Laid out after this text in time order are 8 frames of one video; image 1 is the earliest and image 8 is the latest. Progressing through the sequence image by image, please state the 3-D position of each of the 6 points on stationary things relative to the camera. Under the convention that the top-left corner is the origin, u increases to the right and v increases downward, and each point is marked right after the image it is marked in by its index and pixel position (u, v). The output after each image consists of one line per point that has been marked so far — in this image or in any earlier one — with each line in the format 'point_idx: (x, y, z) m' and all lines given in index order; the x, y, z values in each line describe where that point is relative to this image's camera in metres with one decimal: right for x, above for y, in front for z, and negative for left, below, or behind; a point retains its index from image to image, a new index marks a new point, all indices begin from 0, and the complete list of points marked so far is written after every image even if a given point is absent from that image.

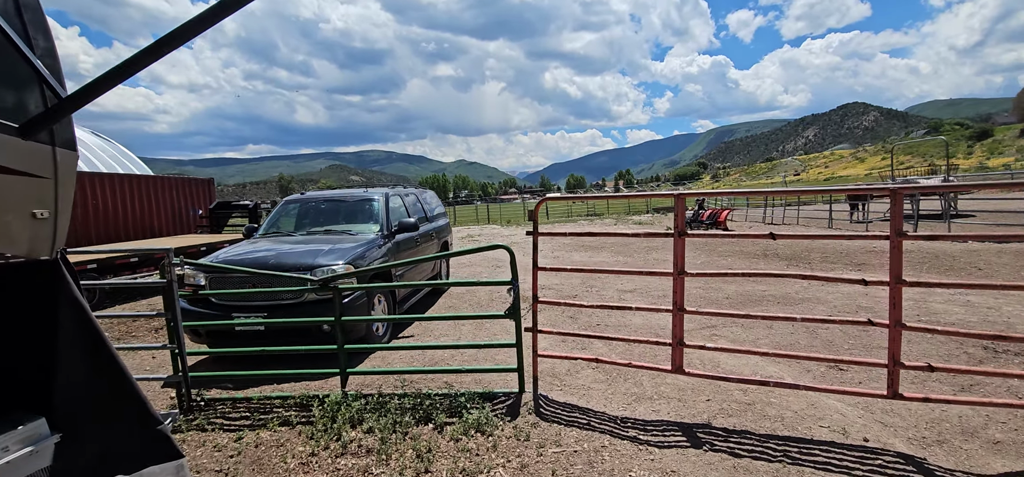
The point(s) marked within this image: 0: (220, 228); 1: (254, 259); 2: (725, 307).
0: (-8.7, +0.3, +15.1) m
1: (-2.6, -0.2, +5.1) m
2: (+2.8, -0.9, +6.6) m
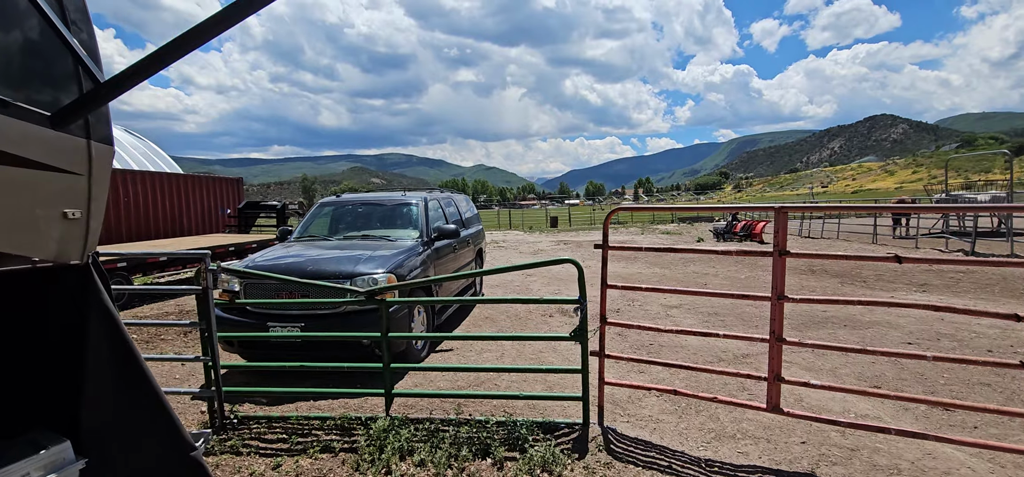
0: (-7.8, +0.3, +15.0) m
1: (-2.1, -0.3, +4.8) m
2: (+3.4, -1.1, +6.2) m
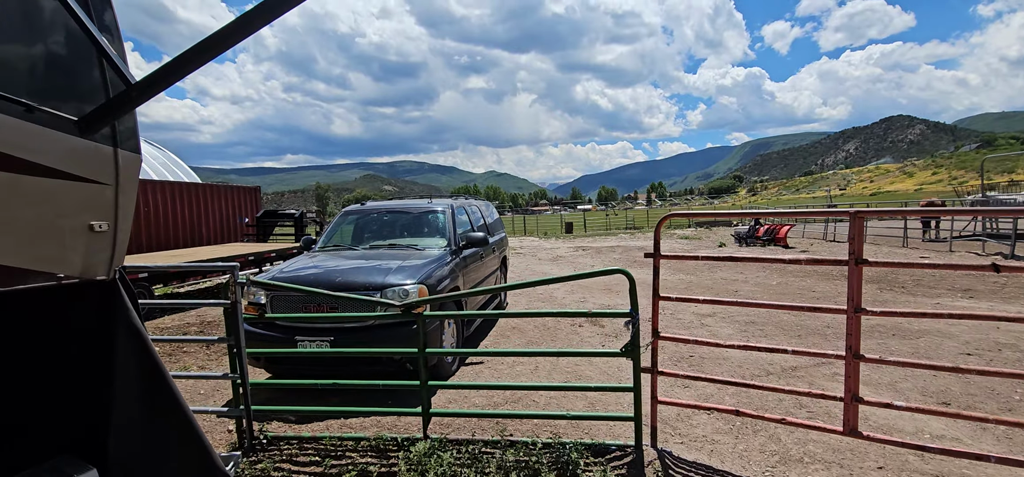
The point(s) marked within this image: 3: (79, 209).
0: (-7.3, 0.0, +15.0) m
1: (-1.8, -0.3, +4.6) m
2: (+3.7, -1.2, +5.9) m
3: (-2.1, +0.2, +2.4) m
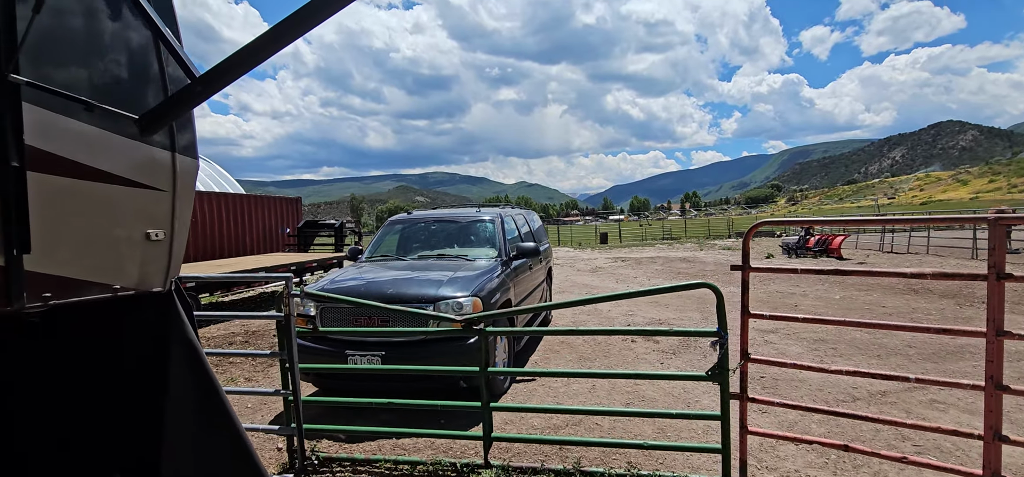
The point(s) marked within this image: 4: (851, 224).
0: (-6.1, -0.3, +15.2) m
1: (-1.3, -0.4, +4.5) m
2: (+4.3, -1.3, +5.3) m
3: (-1.7, +0.1, +2.3) m
4: (+2.6, +0.1, +3.9) m
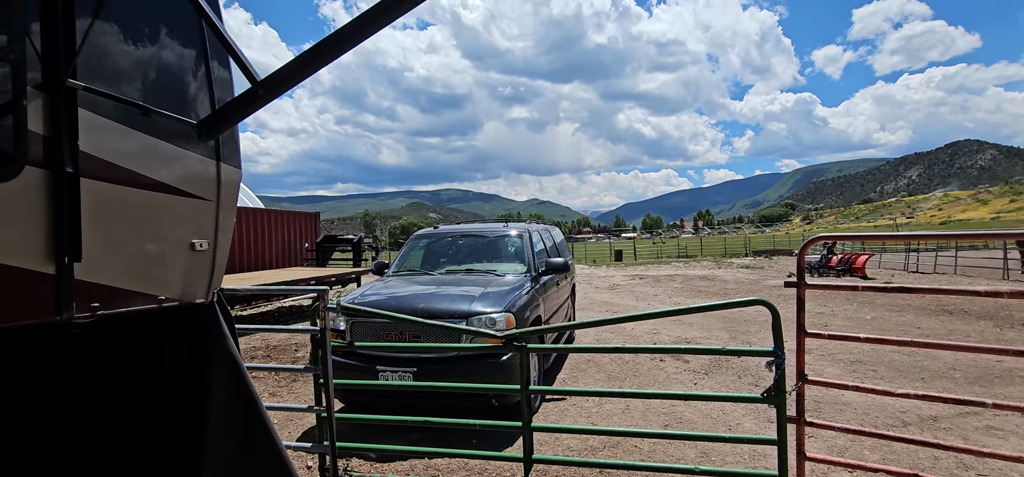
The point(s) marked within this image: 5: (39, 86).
0: (-5.6, -0.7, +15.2) m
1: (-1.0, -0.6, +4.4) m
2: (+4.6, -1.5, +5.1) m
3: (-1.5, +0.1, +2.2) m
4: (+2.8, 0.0, +3.7) m
5: (-1.6, +0.5, +1.7) m
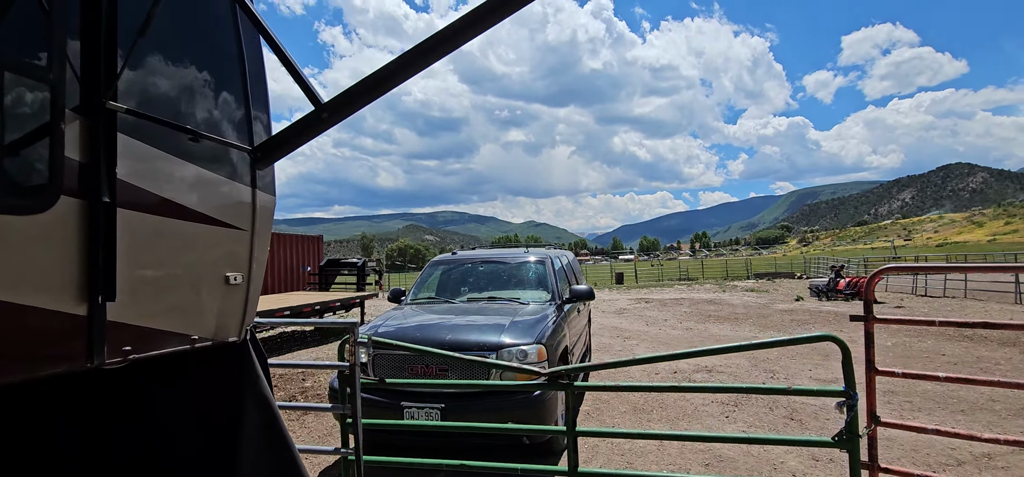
0: (-5.5, -1.4, +14.9) m
1: (-0.7, -0.8, +4.2) m
2: (+4.8, -1.7, +4.9) m
3: (-1.2, -0.1, +2.1) m
4: (+3.1, -0.2, +3.6) m
5: (-1.3, +0.4, +1.6) m
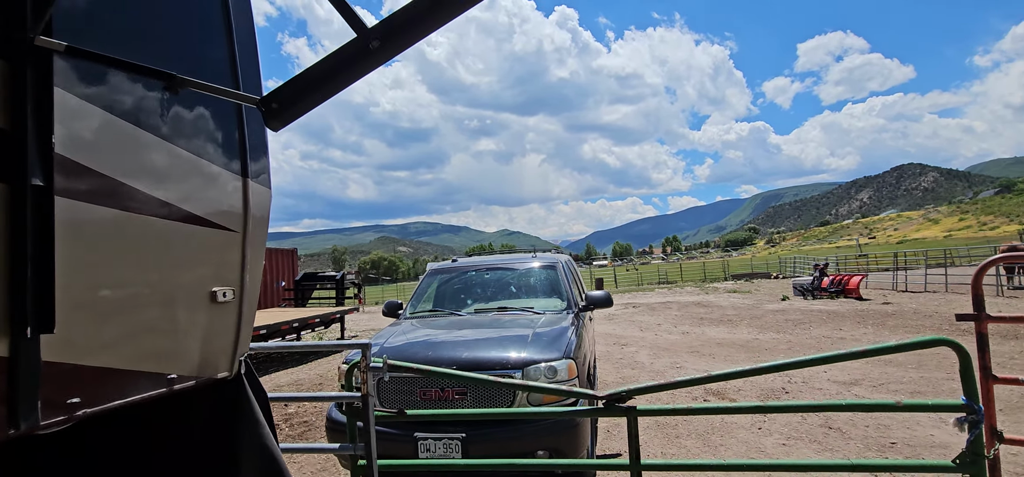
0: (-5.8, -1.8, +14.1) m
1: (-0.6, -0.8, +3.7) m
2: (+5.0, -1.6, +4.7) m
3: (-0.9, -0.1, +1.5) m
4: (+3.3, -0.1, +3.3) m
5: (-1.1, +0.4, +1.0) m
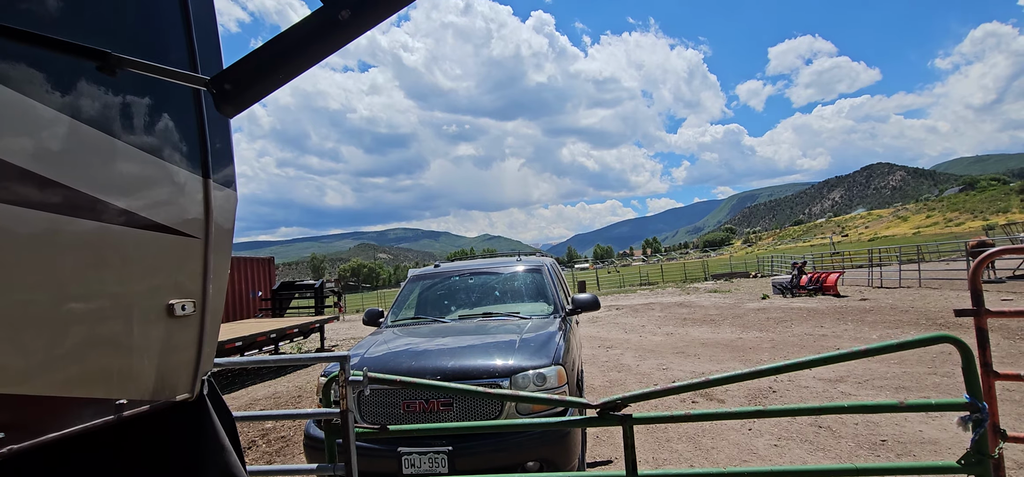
0: (-6.3, -2.0, +13.8) m
1: (-0.7, -0.9, +3.5) m
2: (+4.8, -1.6, +4.7) m
3: (-1.0, -0.1, +1.4) m
4: (+3.2, -0.1, +3.3) m
5: (-1.1, +0.4, +0.9) m
